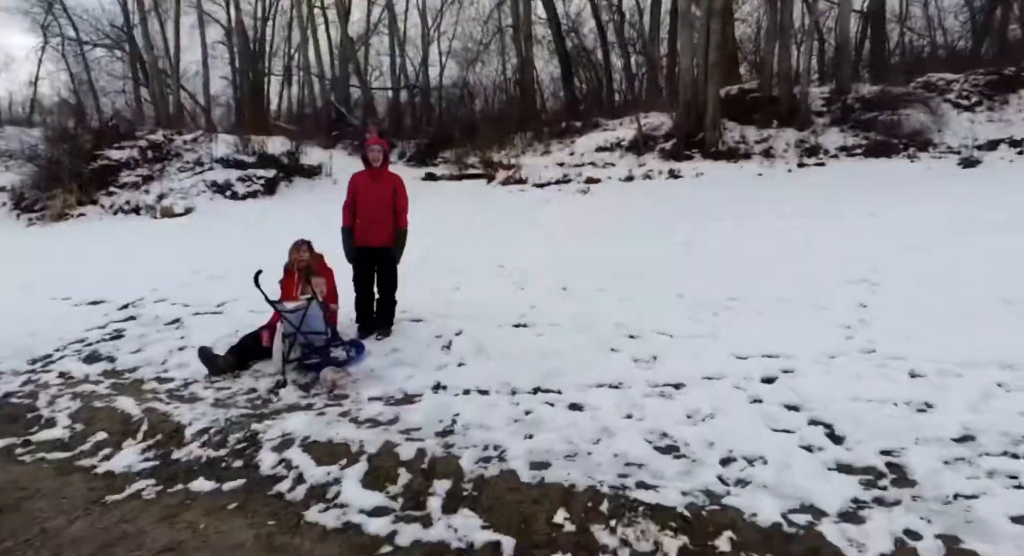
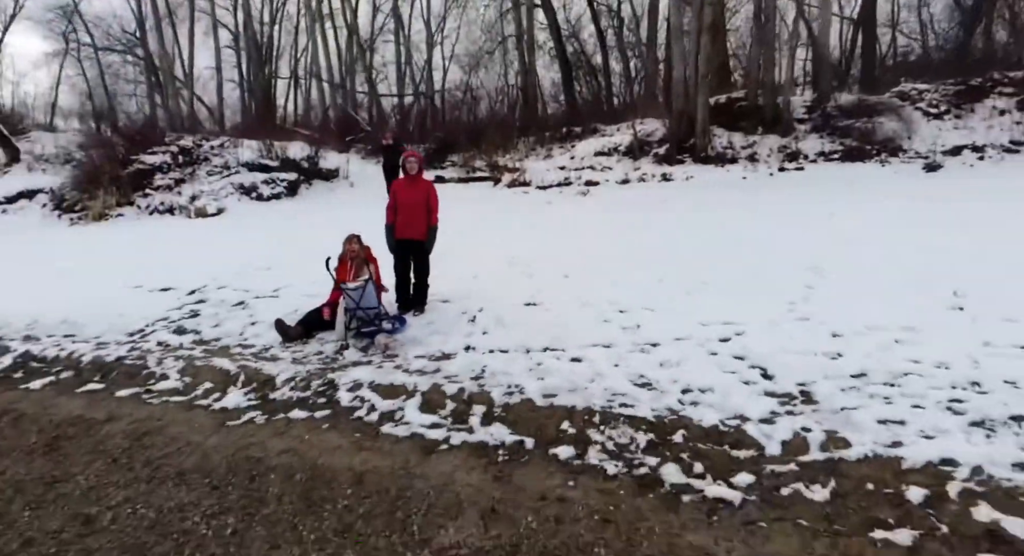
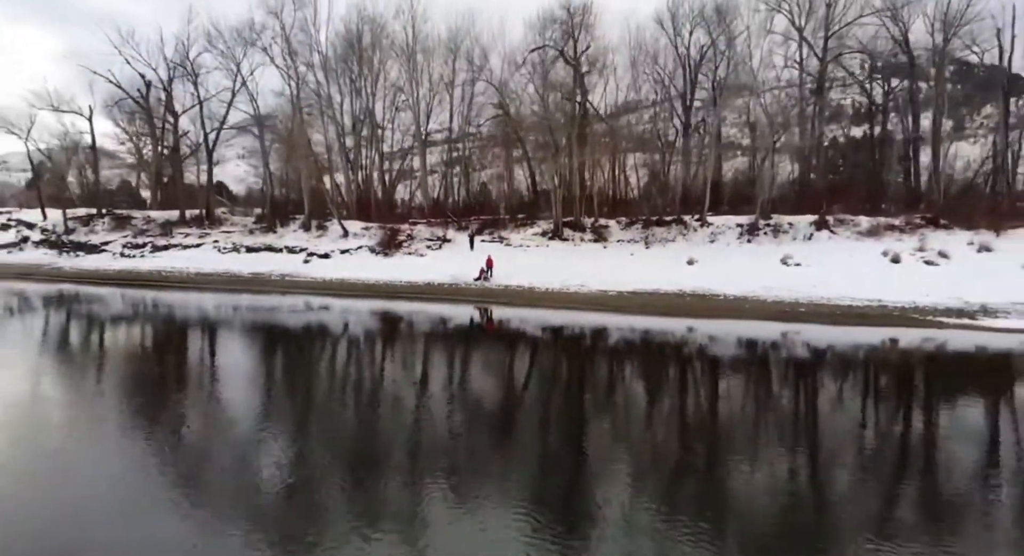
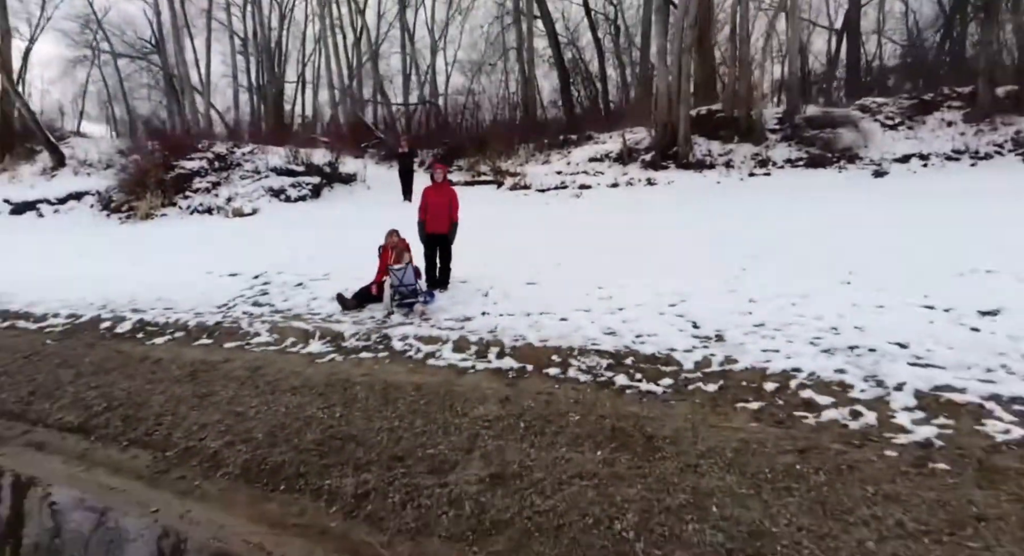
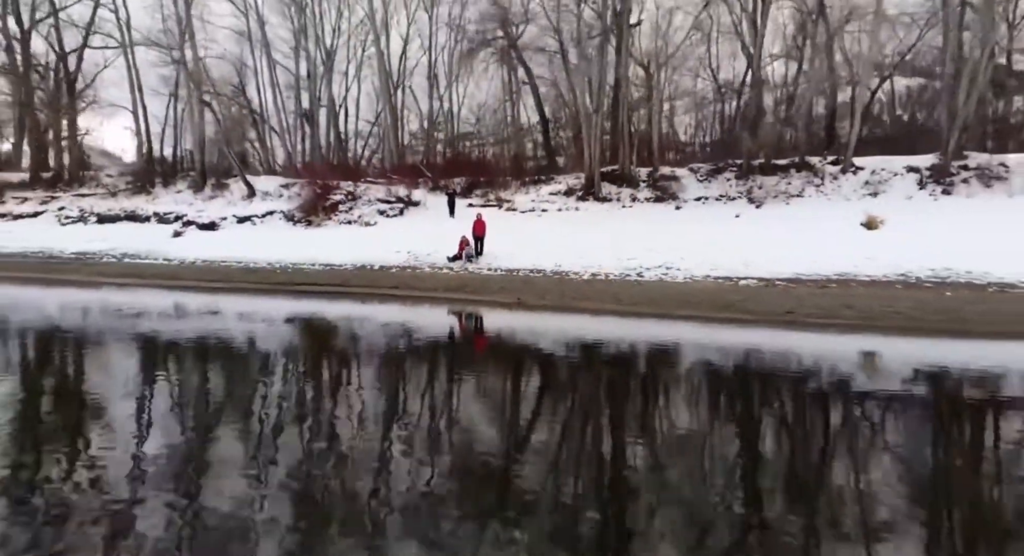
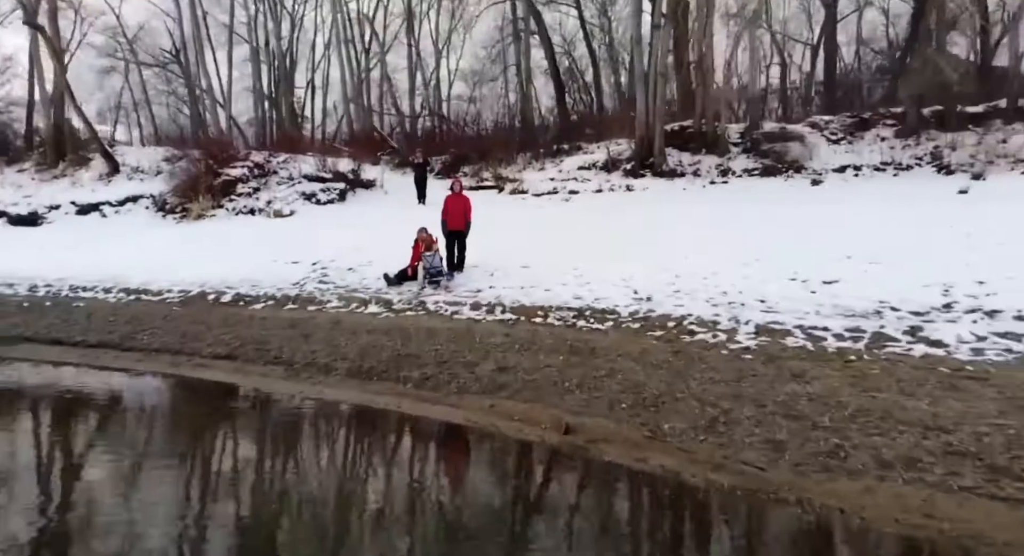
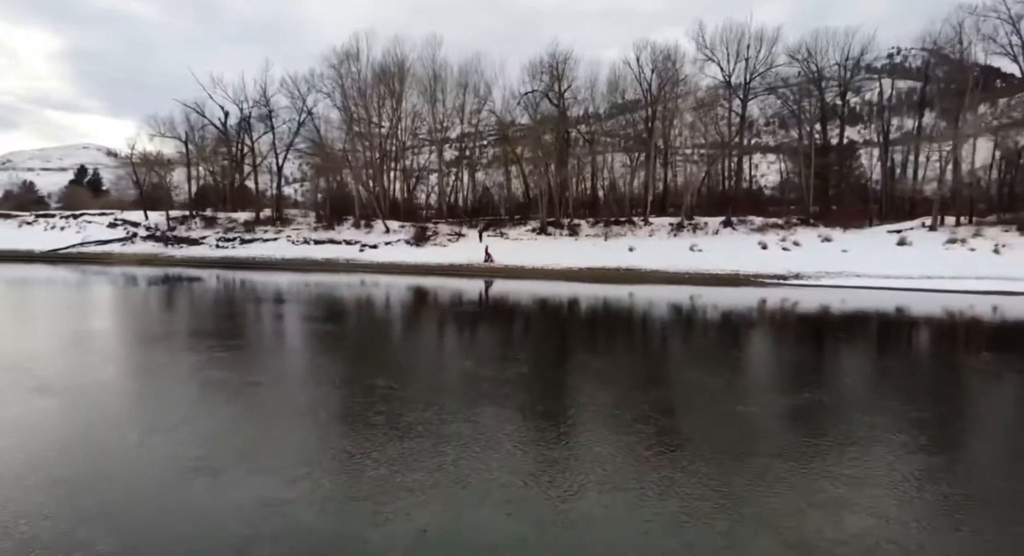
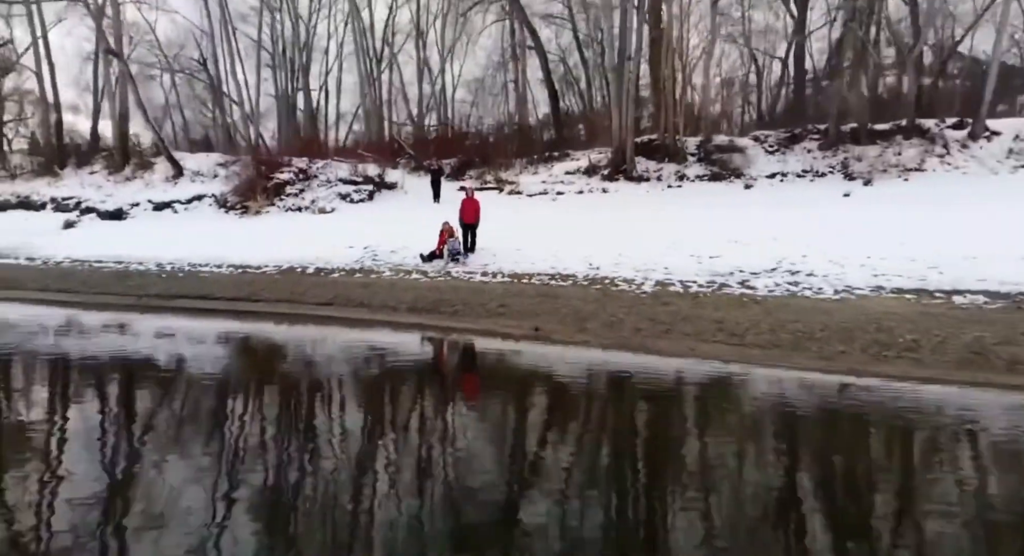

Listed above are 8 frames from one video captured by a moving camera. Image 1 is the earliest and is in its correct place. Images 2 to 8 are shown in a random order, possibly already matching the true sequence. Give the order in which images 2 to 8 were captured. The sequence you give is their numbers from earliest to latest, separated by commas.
2, 4, 6, 8, 5, 3, 7
